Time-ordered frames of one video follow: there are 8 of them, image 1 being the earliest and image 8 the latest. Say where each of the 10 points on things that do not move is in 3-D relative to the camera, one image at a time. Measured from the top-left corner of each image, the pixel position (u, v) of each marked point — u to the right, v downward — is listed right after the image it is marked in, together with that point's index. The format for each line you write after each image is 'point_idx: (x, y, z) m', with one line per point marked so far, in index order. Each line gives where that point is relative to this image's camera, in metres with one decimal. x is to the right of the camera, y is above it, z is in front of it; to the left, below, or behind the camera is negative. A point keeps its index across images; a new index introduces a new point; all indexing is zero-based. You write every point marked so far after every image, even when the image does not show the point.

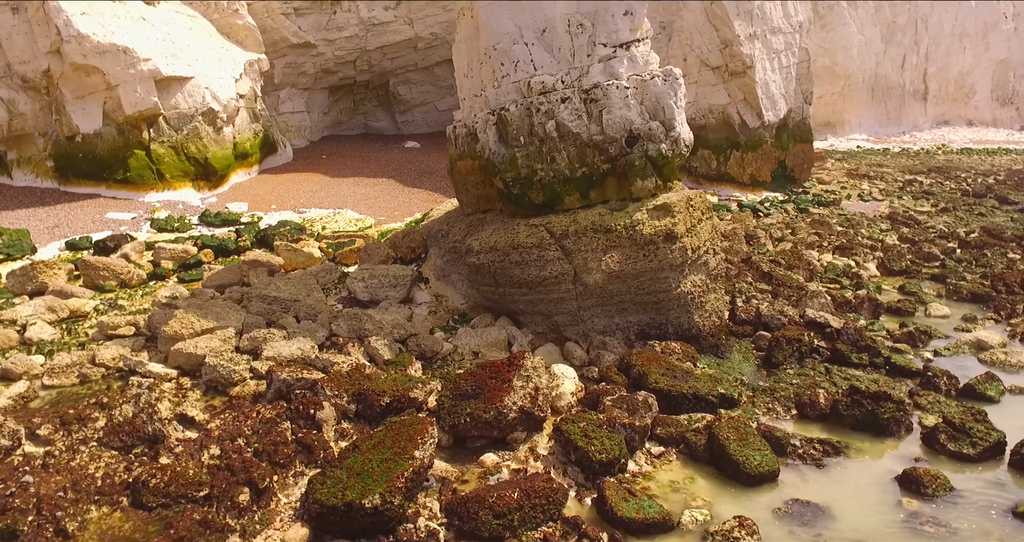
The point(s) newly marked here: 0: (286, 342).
0: (-1.9, -0.6, +6.4) m
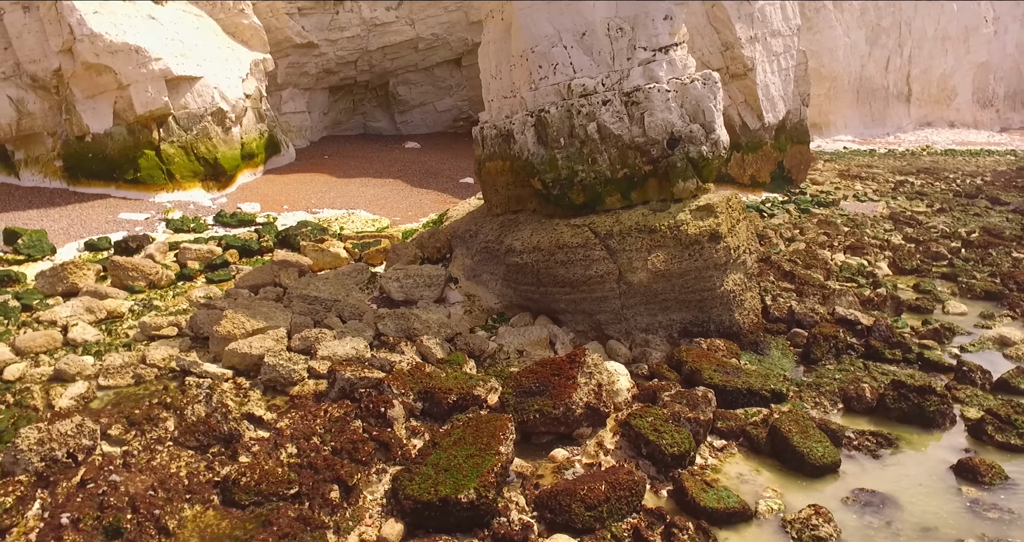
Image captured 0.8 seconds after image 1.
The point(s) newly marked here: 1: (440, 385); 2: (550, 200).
0: (-1.4, -0.6, +6.5) m
1: (-0.5, -0.8, +5.6) m
2: (+0.4, +0.7, +7.7) m
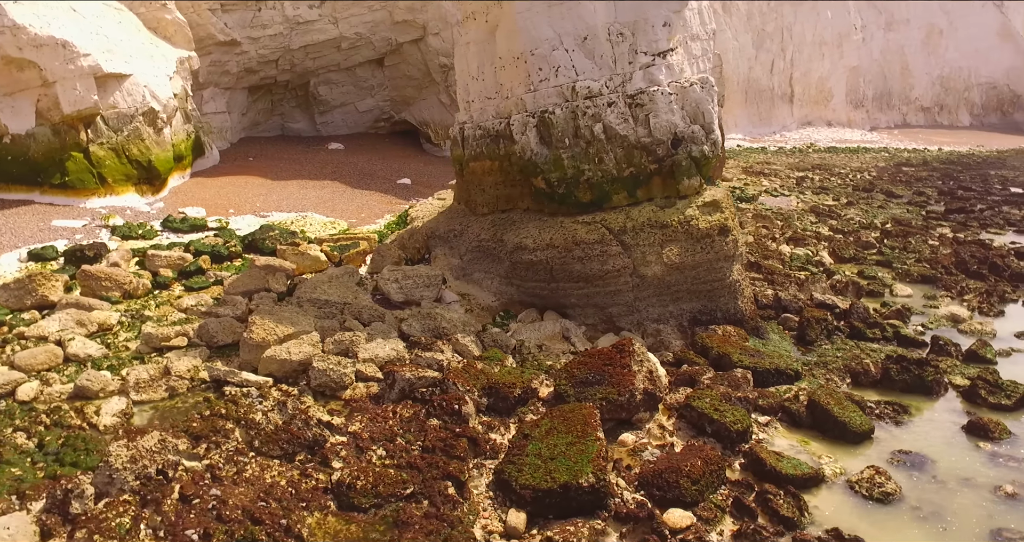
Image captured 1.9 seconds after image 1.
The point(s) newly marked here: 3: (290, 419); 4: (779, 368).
0: (-1.1, -0.6, +6.5) m
1: (-0.1, -0.8, +5.7) m
2: (+0.4, +0.7, +7.9) m
3: (-1.3, -1.0, +5.3) m
4: (+2.2, -0.8, +6.5) m
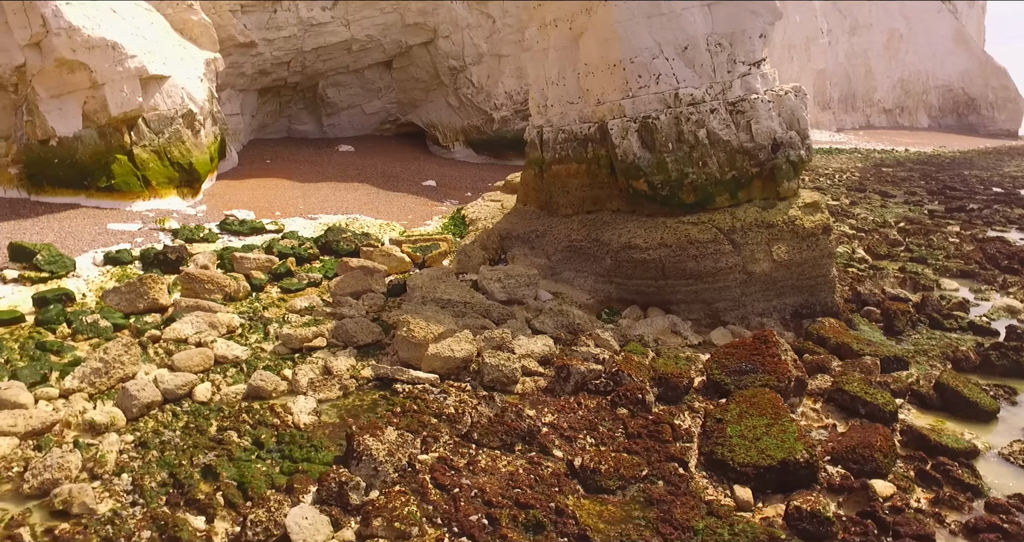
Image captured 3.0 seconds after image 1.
0: (+0.1, -0.6, +6.8) m
1: (+1.2, -0.8, +6.1) m
2: (+1.6, +0.8, +8.4) m
3: (0.0, -1.0, +5.6) m
4: (+3.5, -0.8, +7.0) m
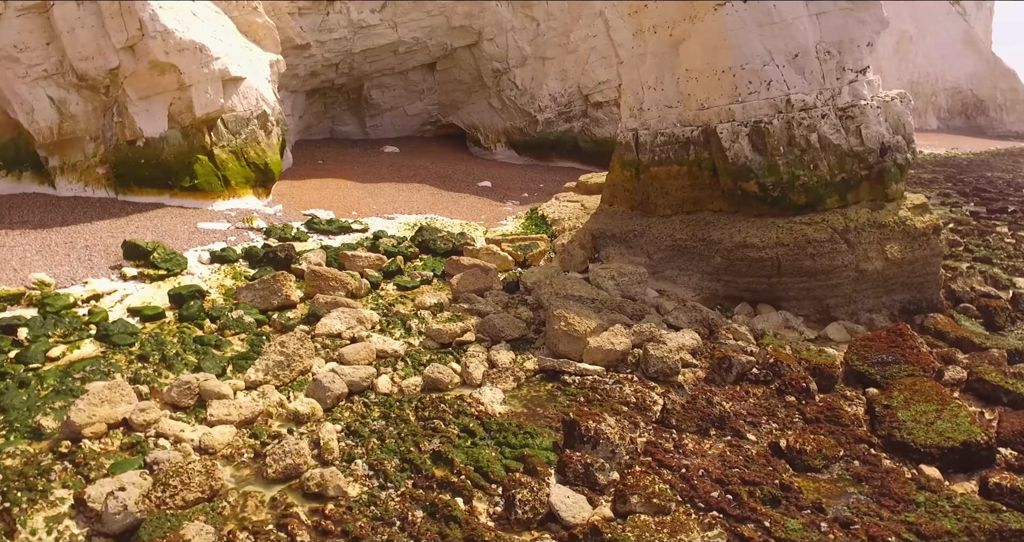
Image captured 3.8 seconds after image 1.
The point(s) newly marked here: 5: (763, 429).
0: (+1.4, -0.6, +7.1) m
1: (+2.6, -0.8, +6.5) m
2: (+2.9, +0.8, +8.7) m
3: (+1.4, -1.0, +5.9) m
4: (+4.8, -0.7, +7.4) m
5: (+1.8, -1.1, +5.6) m
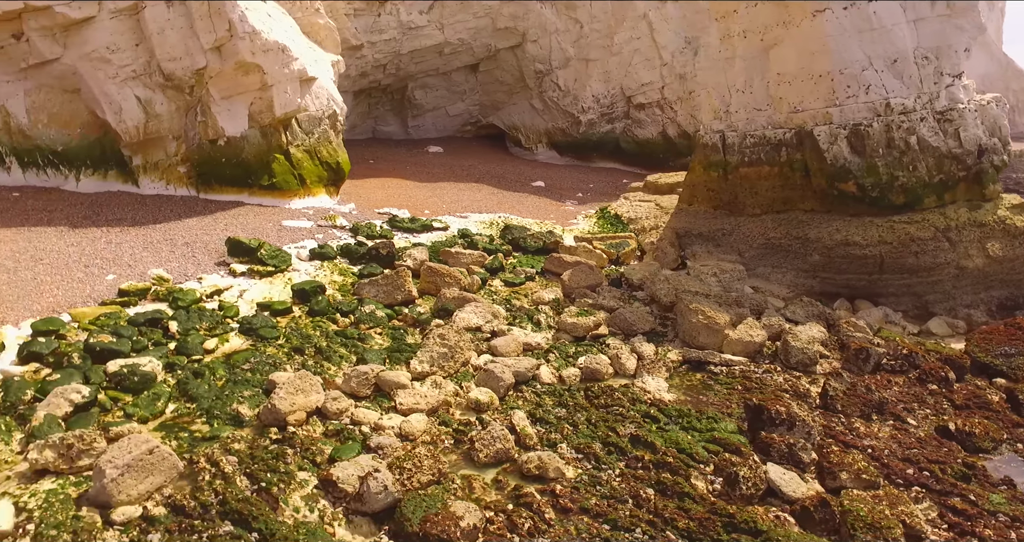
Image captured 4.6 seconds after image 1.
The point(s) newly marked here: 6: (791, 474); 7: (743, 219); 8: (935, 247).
0: (+2.7, -0.5, +7.4) m
1: (+3.9, -0.7, +6.8) m
2: (+4.1, +0.8, +9.1) m
3: (+2.7, -0.9, +6.2) m
4: (+6.1, -0.7, +7.8) m
5: (+3.1, -1.1, +5.9) m
6: (+1.7, -1.3, +4.8) m
7: (+3.1, +0.7, +10.4) m
8: (+4.6, +0.3, +8.6) m
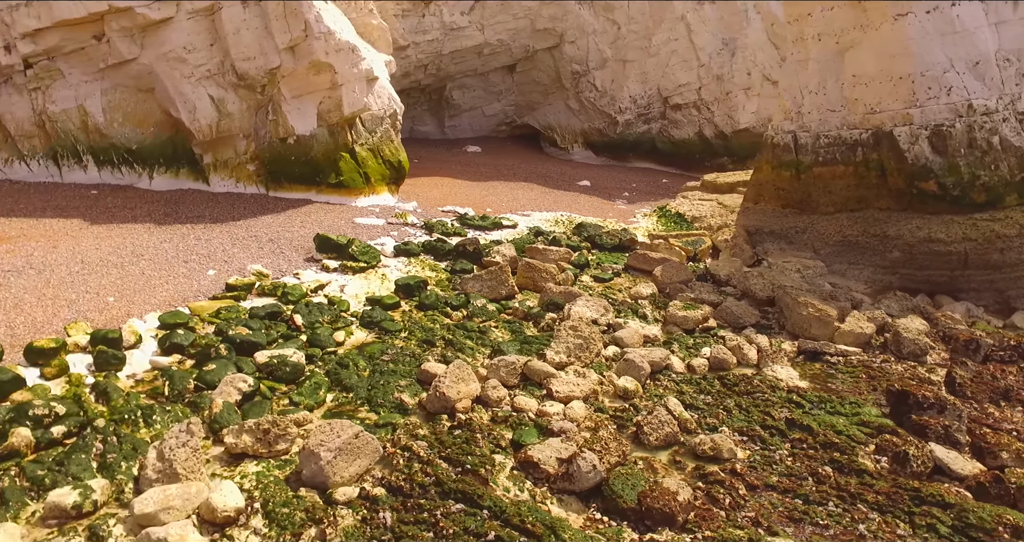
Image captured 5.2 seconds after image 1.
0: (+3.9, -0.5, +7.7) m
1: (+5.0, -0.7, +7.1) m
2: (+5.3, +0.9, +9.4) m
3: (+3.8, -0.9, +6.5) m
4: (+7.2, -0.7, +8.1) m
5: (+4.3, -1.1, +6.2) m
6: (+2.9, -1.2, +5.0) m
7: (+4.2, +0.7, +10.6) m
8: (+5.8, +0.3, +8.9) m
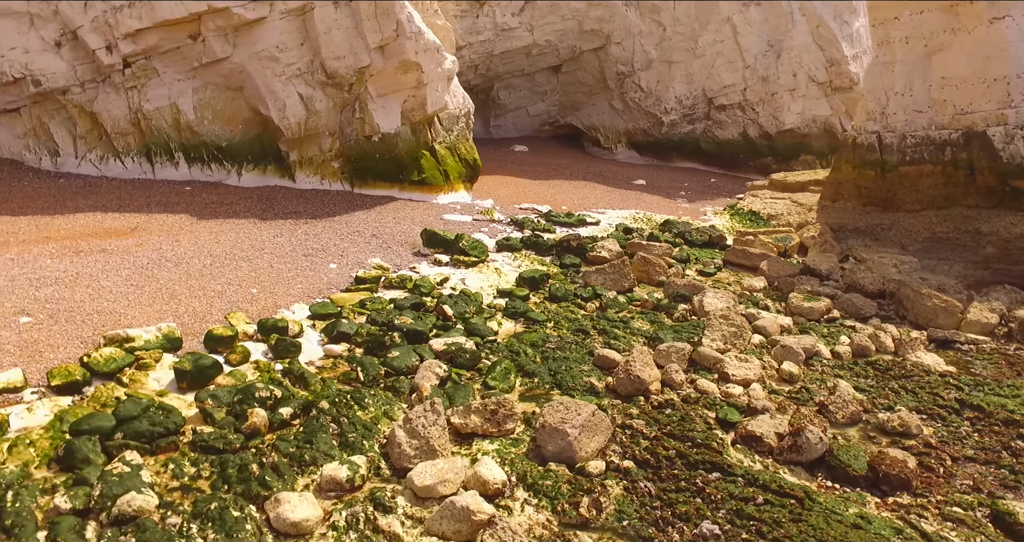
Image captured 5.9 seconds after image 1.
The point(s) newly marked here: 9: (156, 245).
0: (+5.3, -0.4, +8.1) m
1: (+6.5, -0.6, +7.5) m
2: (+6.7, +0.9, +9.7) m
3: (+5.3, -0.8, +6.9) m
4: (+8.7, -0.6, +8.5) m
5: (+5.7, -1.0, +6.6) m
6: (+4.3, -1.1, +5.4) m
7: (+5.6, +0.8, +11.0) m
8: (+7.2, +0.4, +9.2) m
9: (-4.3, +0.3, +9.4) m
